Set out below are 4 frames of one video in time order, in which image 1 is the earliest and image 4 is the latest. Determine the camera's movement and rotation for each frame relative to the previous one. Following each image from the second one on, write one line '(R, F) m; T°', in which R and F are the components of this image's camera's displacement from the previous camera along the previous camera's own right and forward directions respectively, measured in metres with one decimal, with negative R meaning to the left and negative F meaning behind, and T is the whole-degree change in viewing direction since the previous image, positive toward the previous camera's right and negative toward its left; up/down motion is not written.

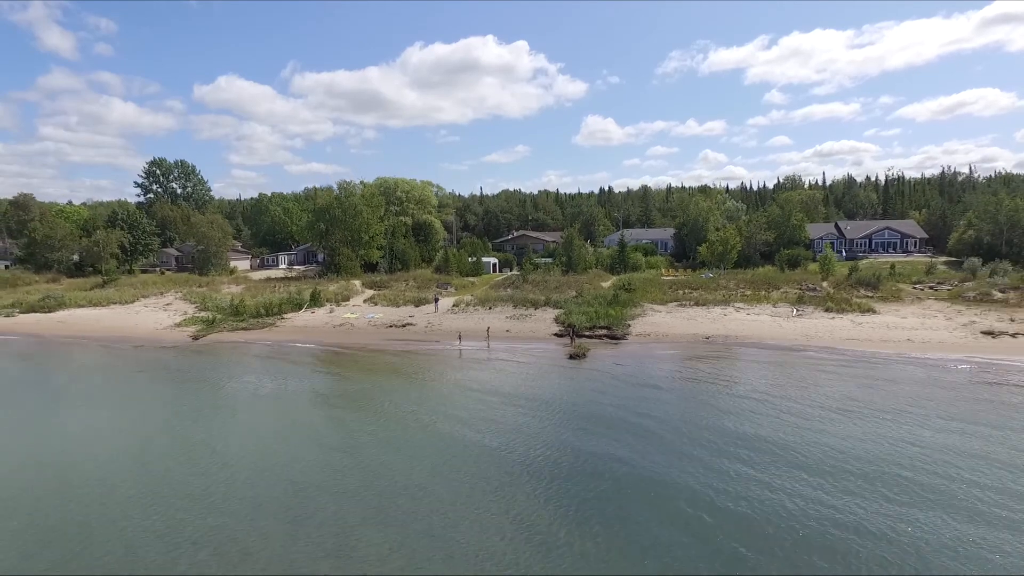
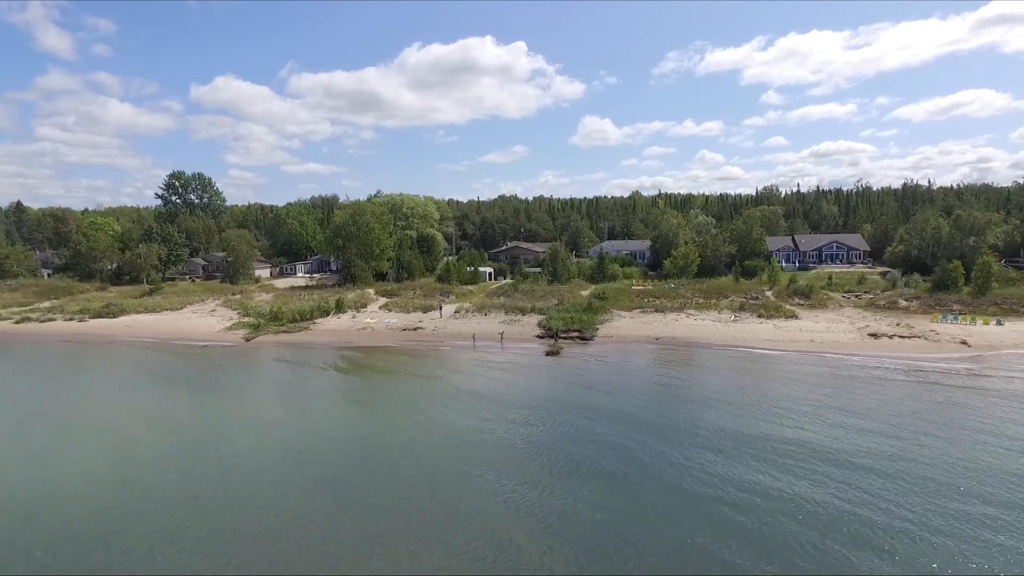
(+0.4, -5.0) m; 0°
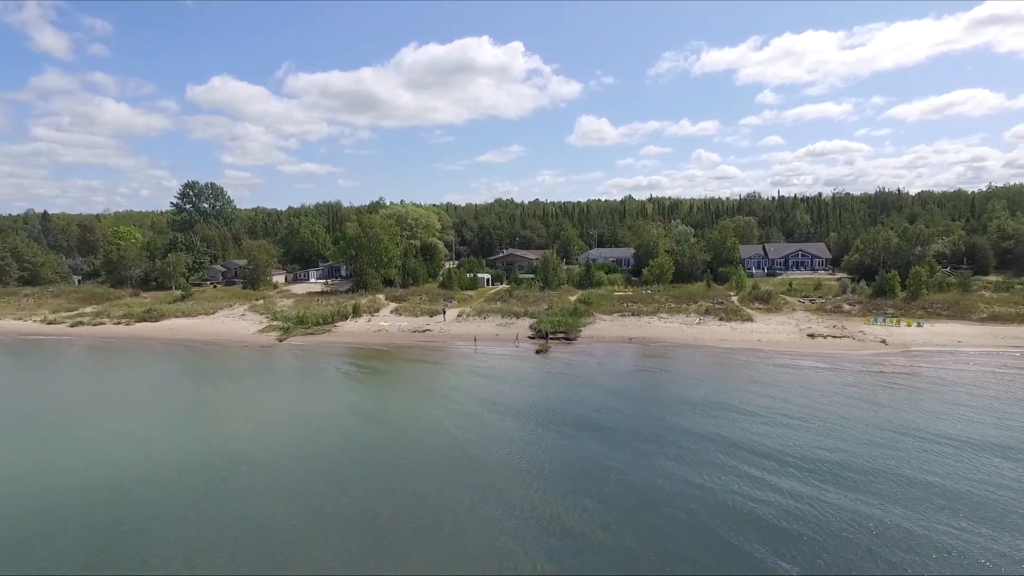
(+0.1, -4.2) m; 0°
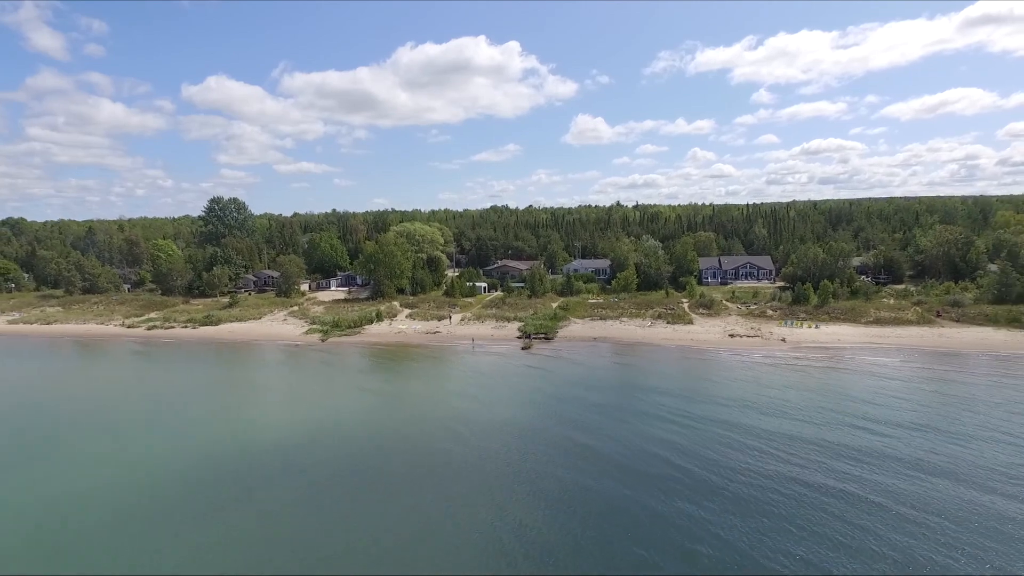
(+0.4, -8.3) m; 0°
